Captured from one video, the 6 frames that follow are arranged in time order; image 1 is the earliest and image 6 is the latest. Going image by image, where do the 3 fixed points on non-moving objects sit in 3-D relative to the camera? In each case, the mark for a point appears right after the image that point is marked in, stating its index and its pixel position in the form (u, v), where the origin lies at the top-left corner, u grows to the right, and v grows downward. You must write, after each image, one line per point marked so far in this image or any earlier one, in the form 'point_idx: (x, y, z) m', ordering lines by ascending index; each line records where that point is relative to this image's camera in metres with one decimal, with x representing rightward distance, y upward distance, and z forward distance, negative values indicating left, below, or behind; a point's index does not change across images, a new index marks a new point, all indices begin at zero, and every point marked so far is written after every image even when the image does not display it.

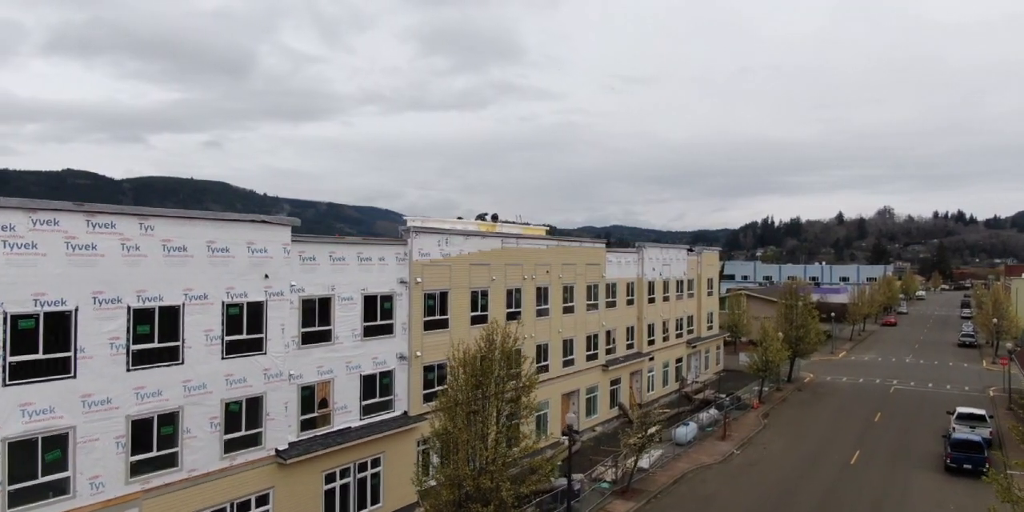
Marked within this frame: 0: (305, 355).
0: (-6.3, -3.0, +19.8) m
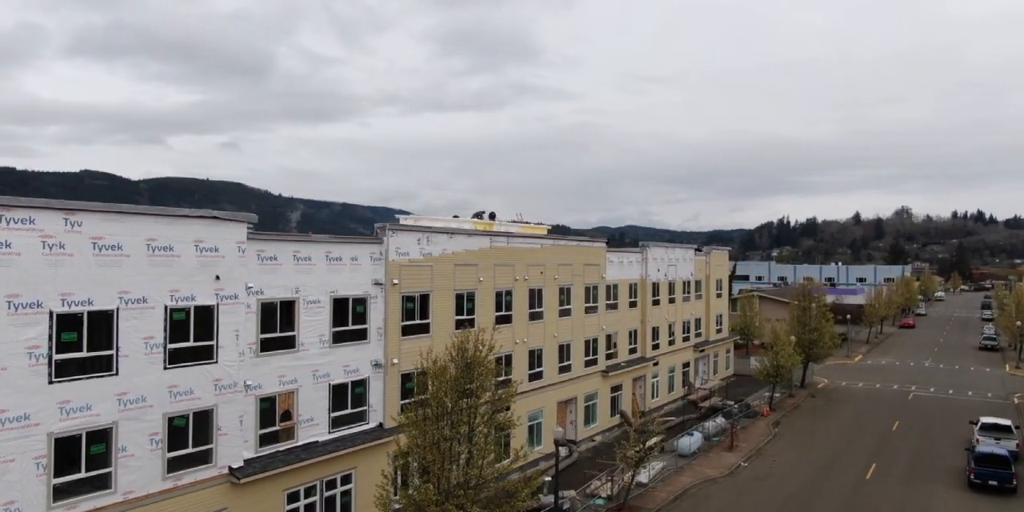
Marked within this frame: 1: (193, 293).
0: (-6.9, -3.0, +18.2) m
1: (-7.9, -0.9, +16.3) m
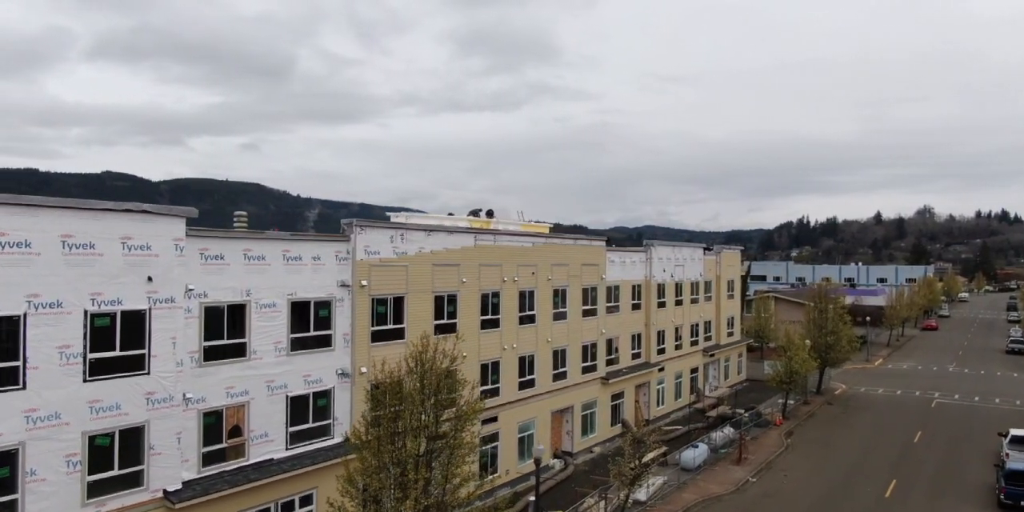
0: (-7.6, -3.0, +16.4) m
1: (-8.7, -0.9, +14.5) m
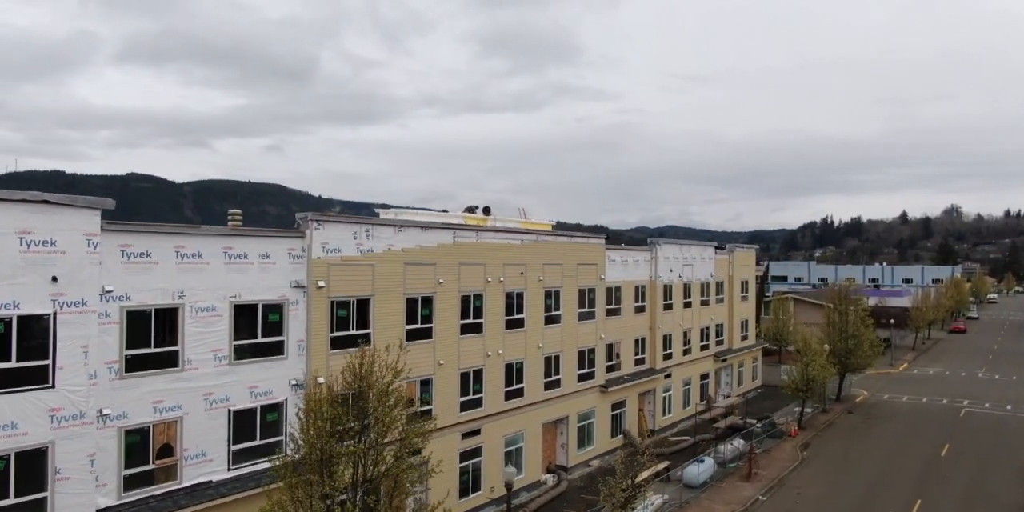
0: (-8.5, -2.9, +14.5) m
1: (-9.6, -0.8, +12.7) m
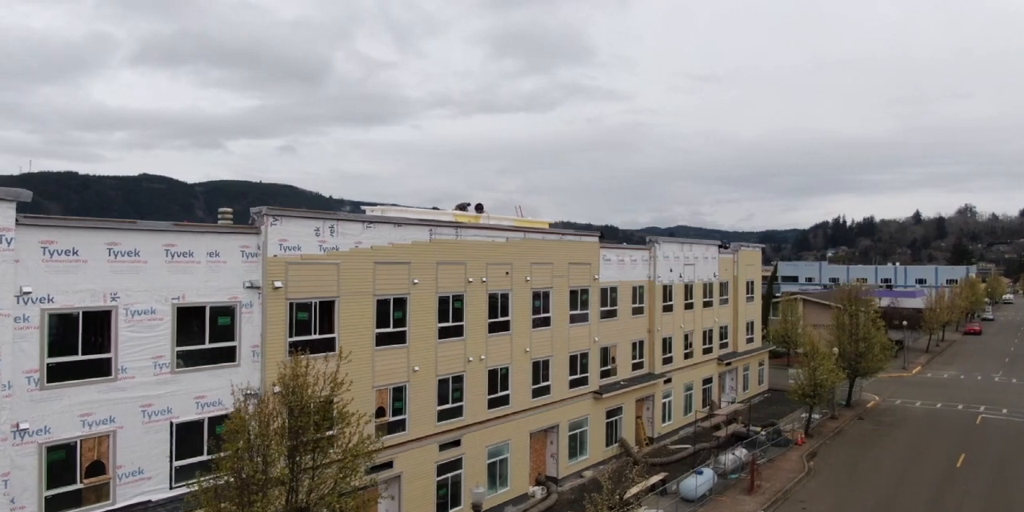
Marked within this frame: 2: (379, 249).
0: (-9.2, -2.9, +13.1) m
1: (-10.4, -0.8, +11.3) m
2: (-3.9, +0.2, +19.2) m
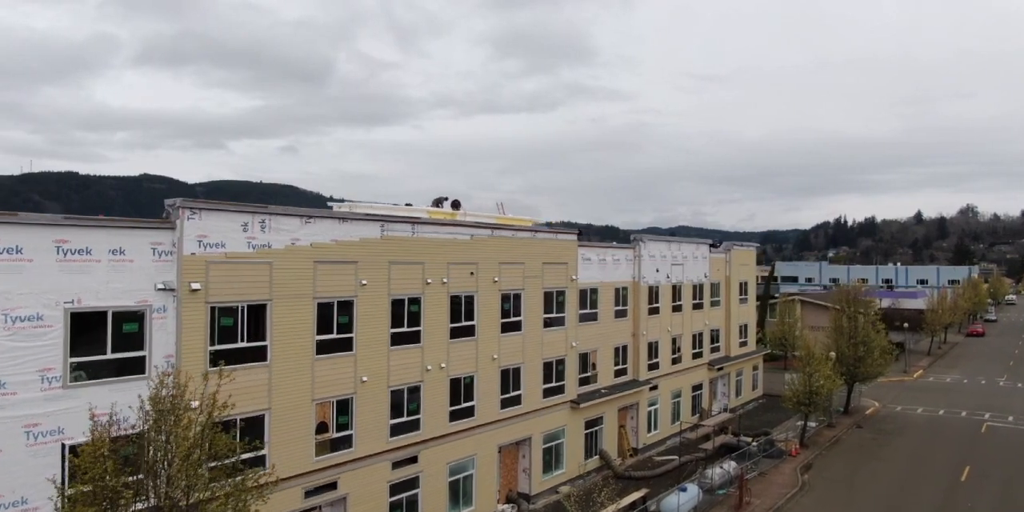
0: (-10.4, -2.8, +11.2) m
1: (-11.5, -0.7, +9.4) m
2: (-5.1, +0.3, +17.3) m
